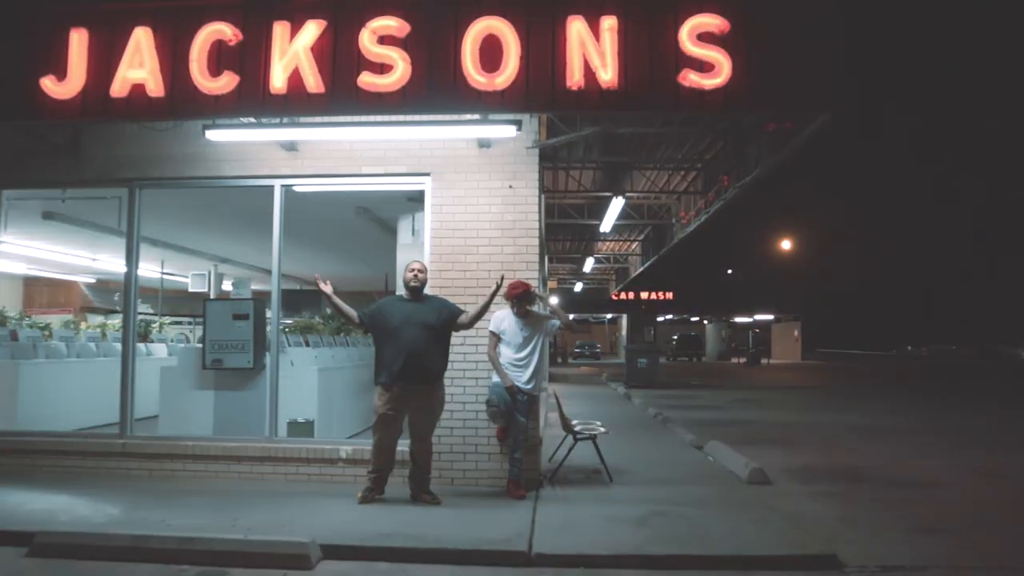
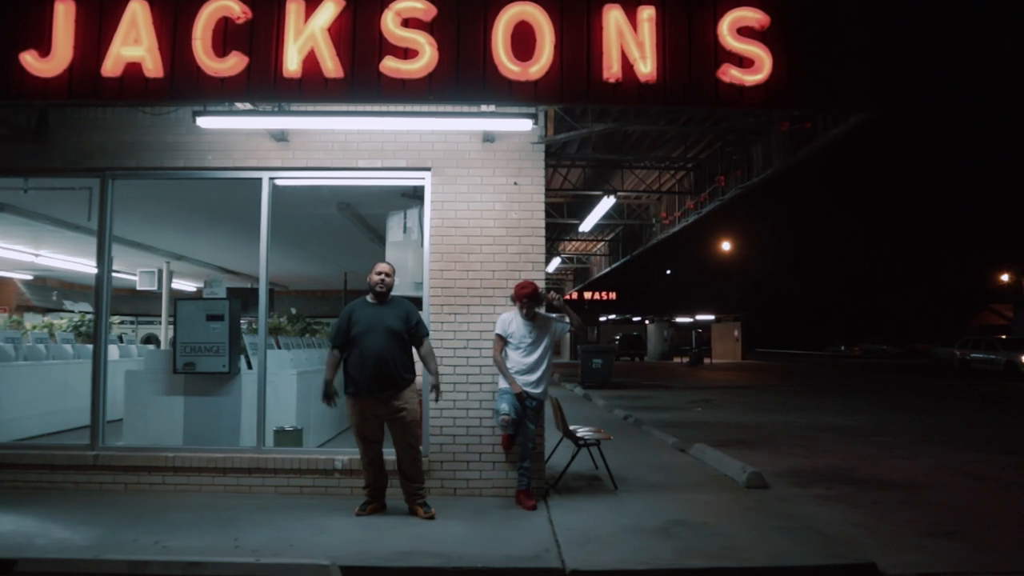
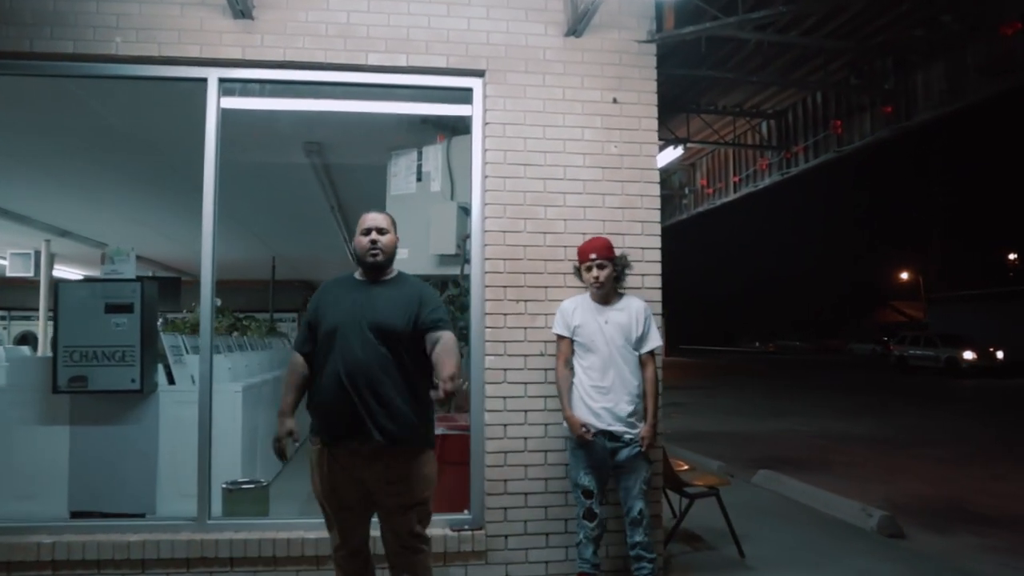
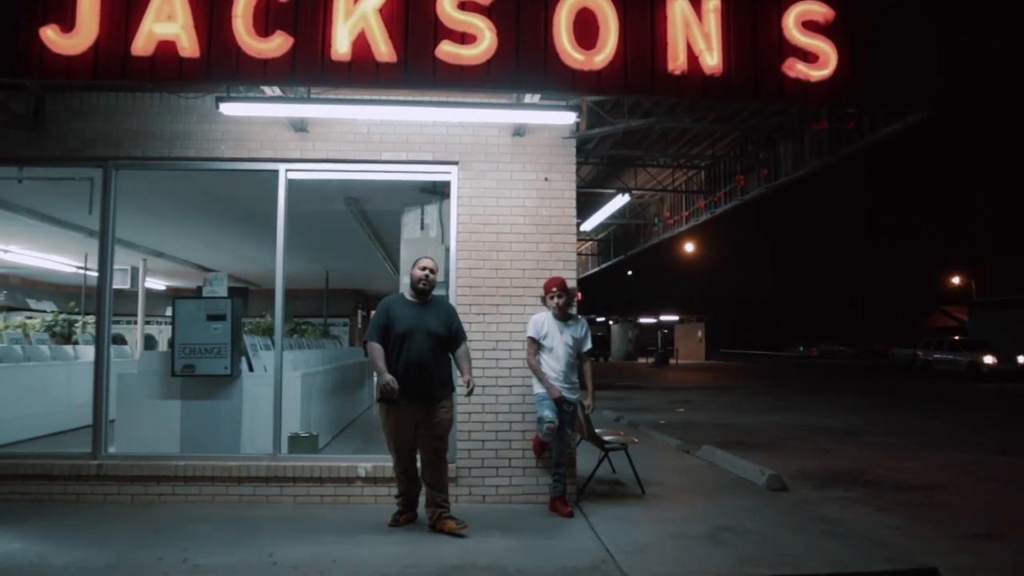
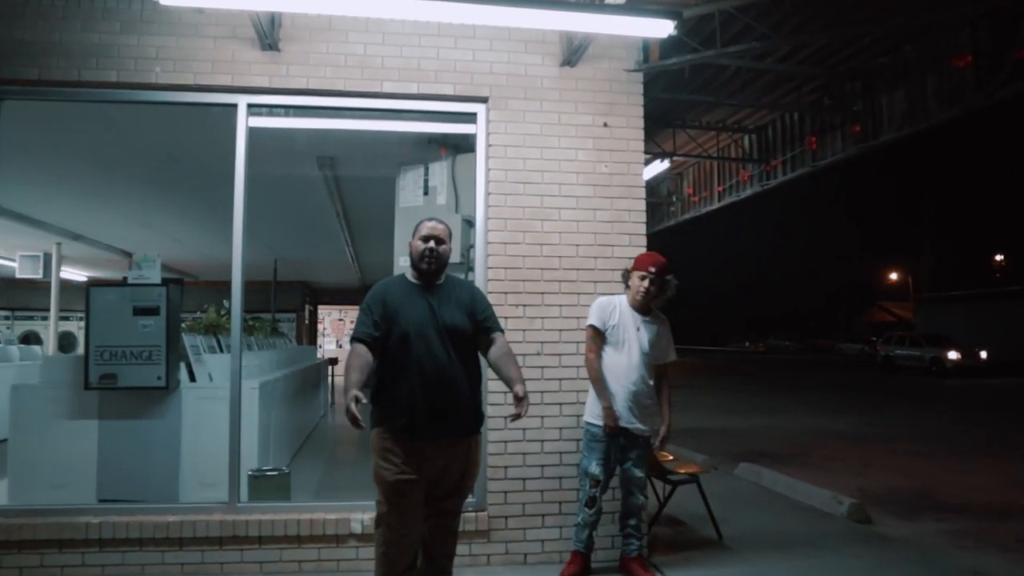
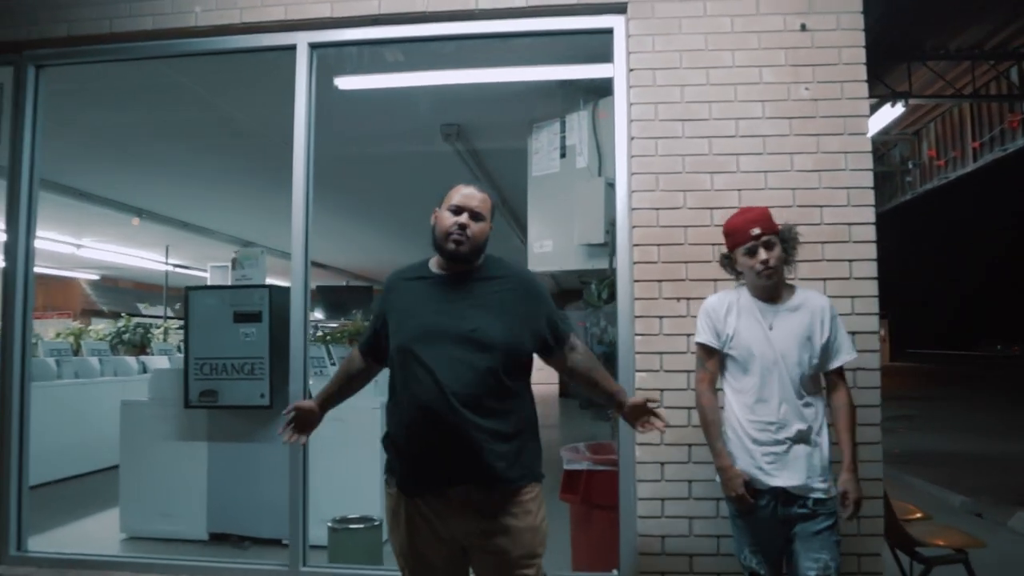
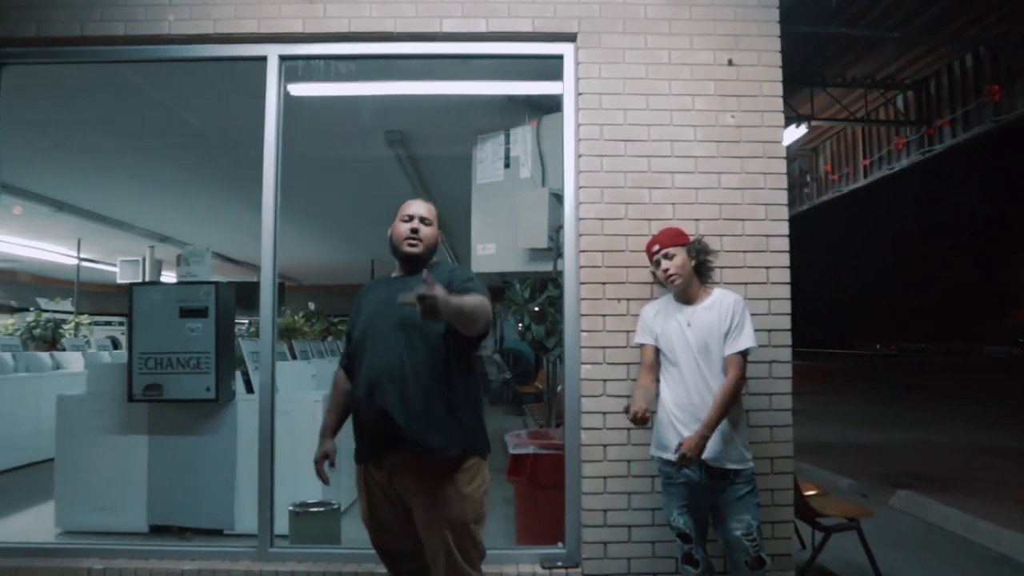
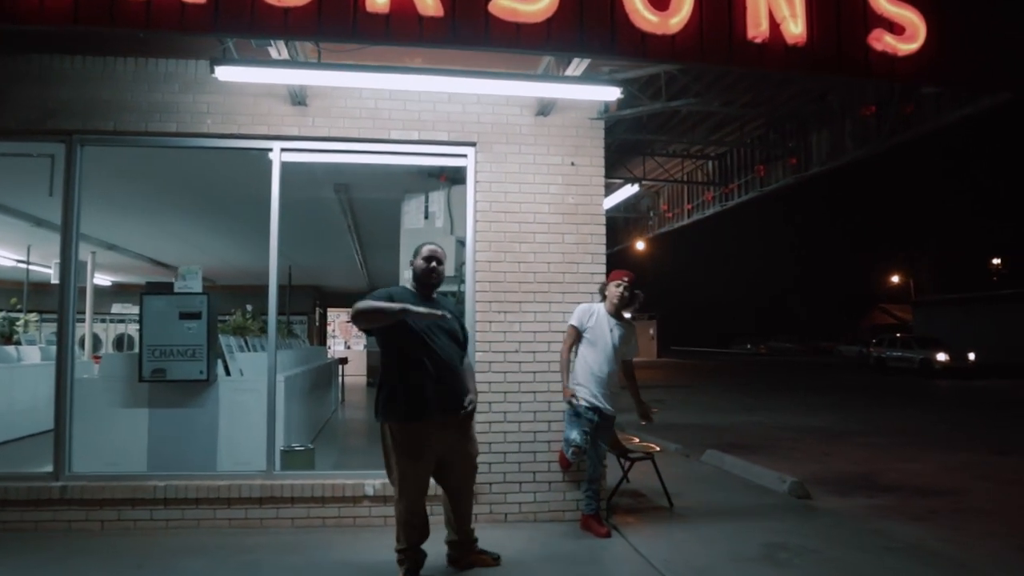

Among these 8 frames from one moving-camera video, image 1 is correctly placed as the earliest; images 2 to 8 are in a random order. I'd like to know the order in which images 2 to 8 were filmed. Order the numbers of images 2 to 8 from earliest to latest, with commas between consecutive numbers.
2, 4, 8, 5, 3, 7, 6
